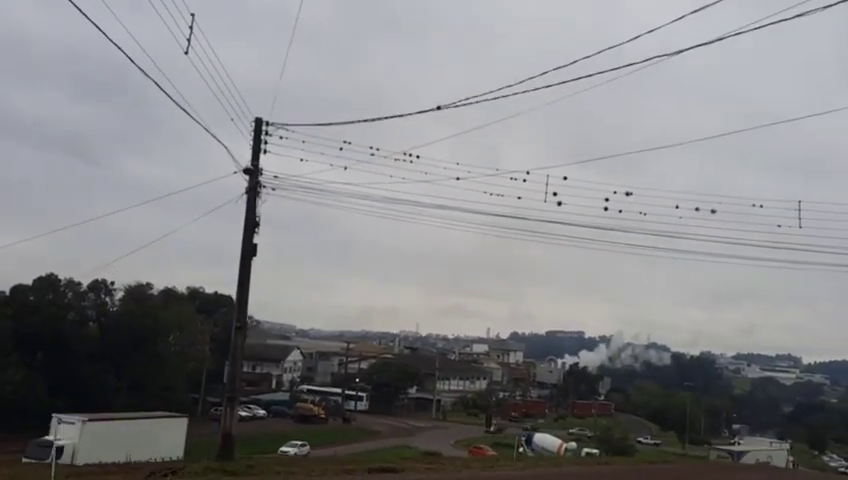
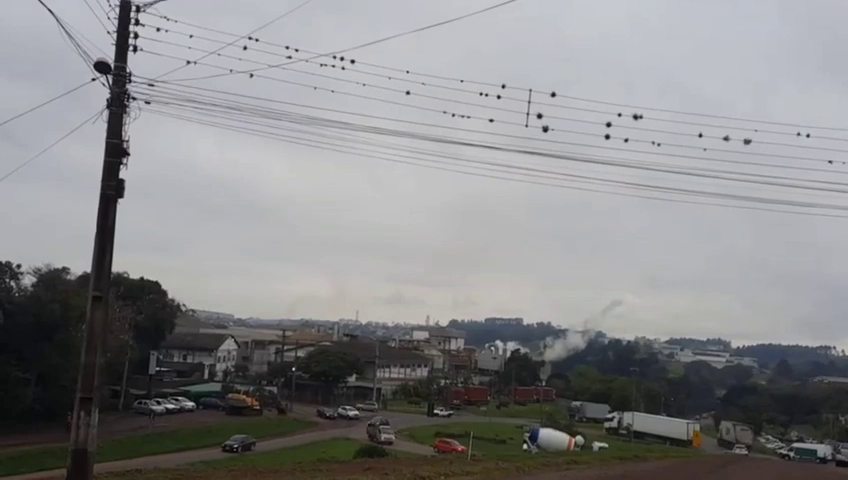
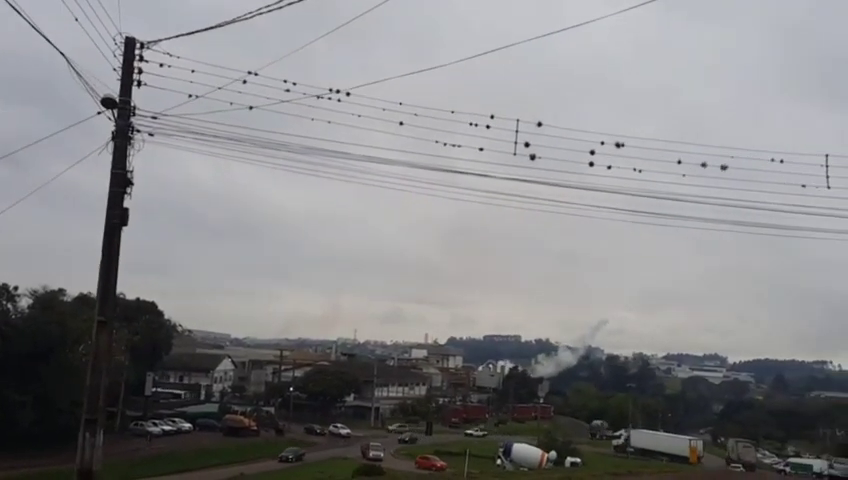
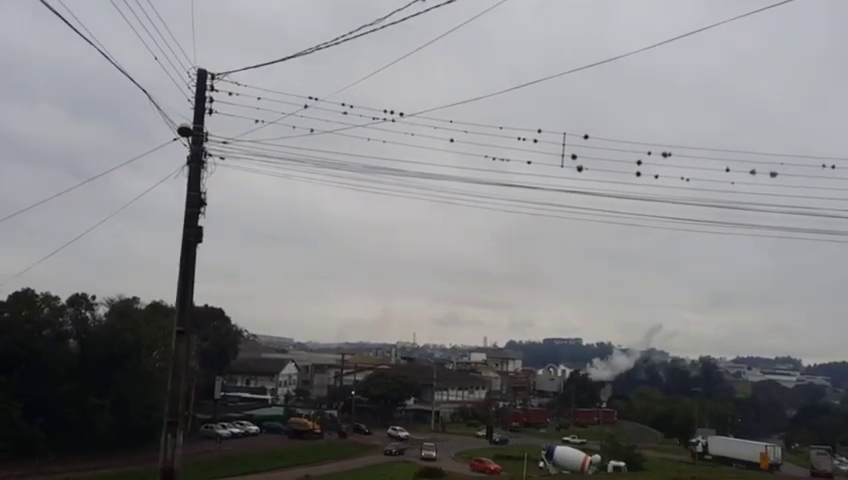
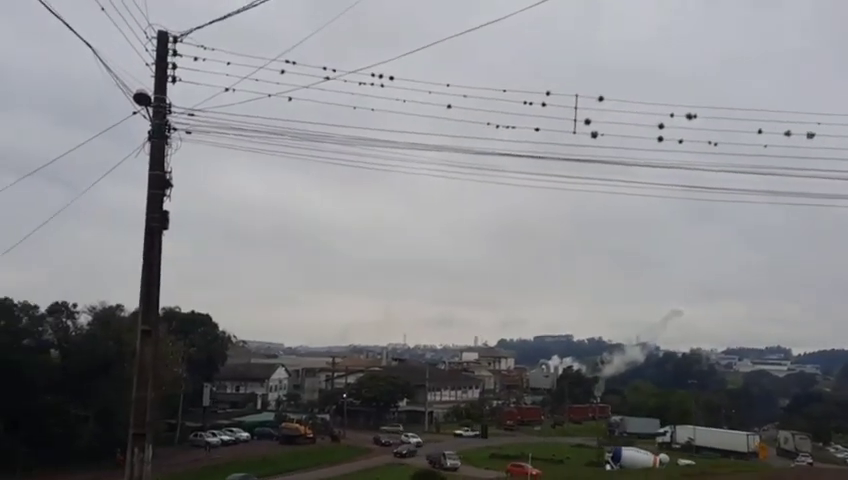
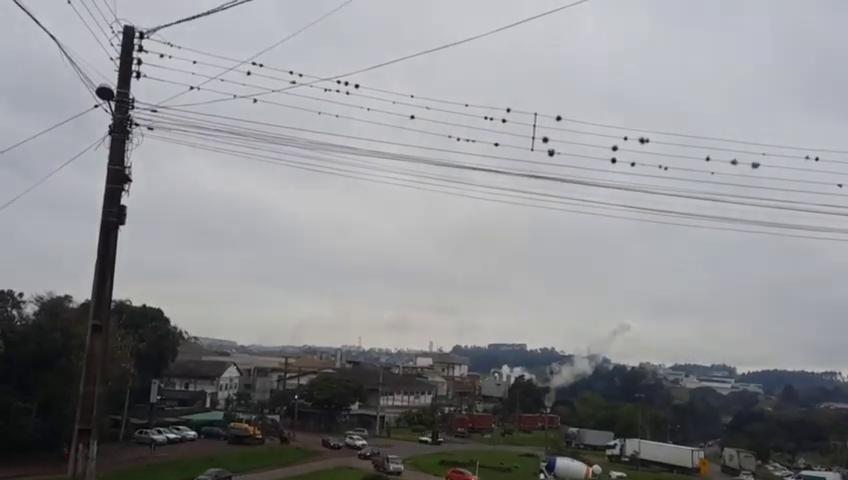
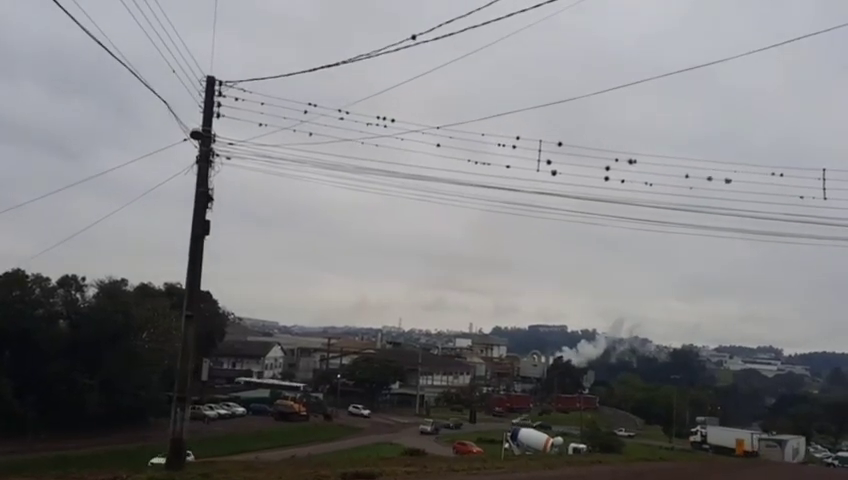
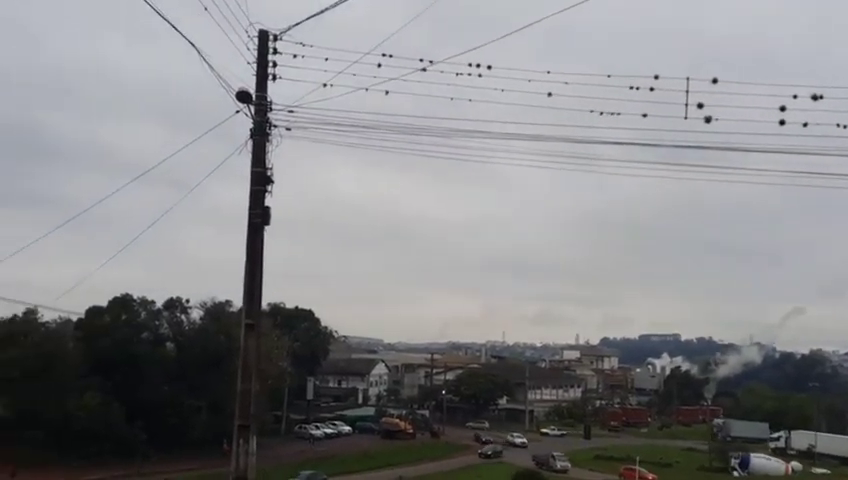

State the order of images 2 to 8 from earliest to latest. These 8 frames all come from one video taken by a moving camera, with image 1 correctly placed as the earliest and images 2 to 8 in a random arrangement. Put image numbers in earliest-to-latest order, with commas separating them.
7, 4, 3, 2, 6, 5, 8
